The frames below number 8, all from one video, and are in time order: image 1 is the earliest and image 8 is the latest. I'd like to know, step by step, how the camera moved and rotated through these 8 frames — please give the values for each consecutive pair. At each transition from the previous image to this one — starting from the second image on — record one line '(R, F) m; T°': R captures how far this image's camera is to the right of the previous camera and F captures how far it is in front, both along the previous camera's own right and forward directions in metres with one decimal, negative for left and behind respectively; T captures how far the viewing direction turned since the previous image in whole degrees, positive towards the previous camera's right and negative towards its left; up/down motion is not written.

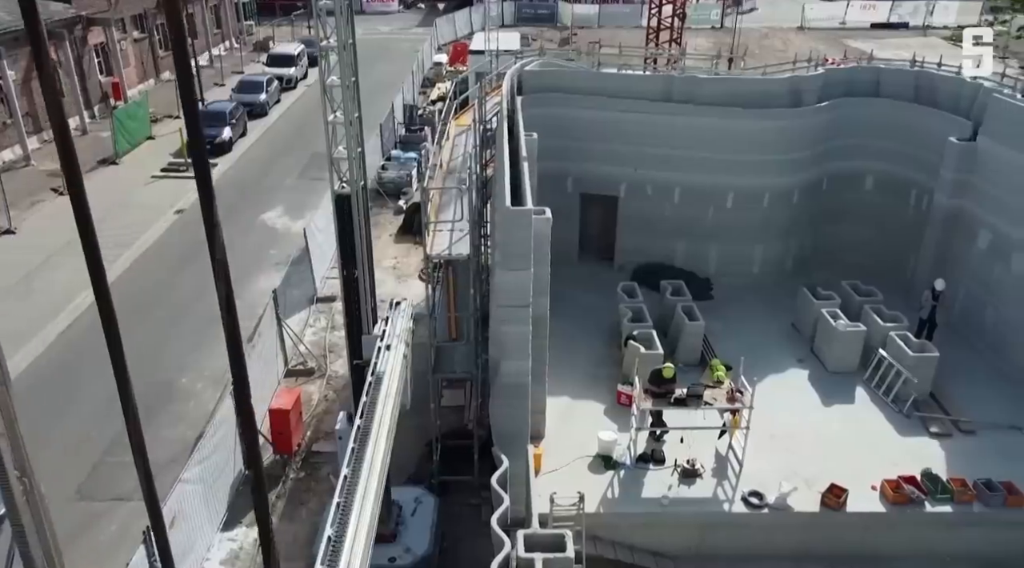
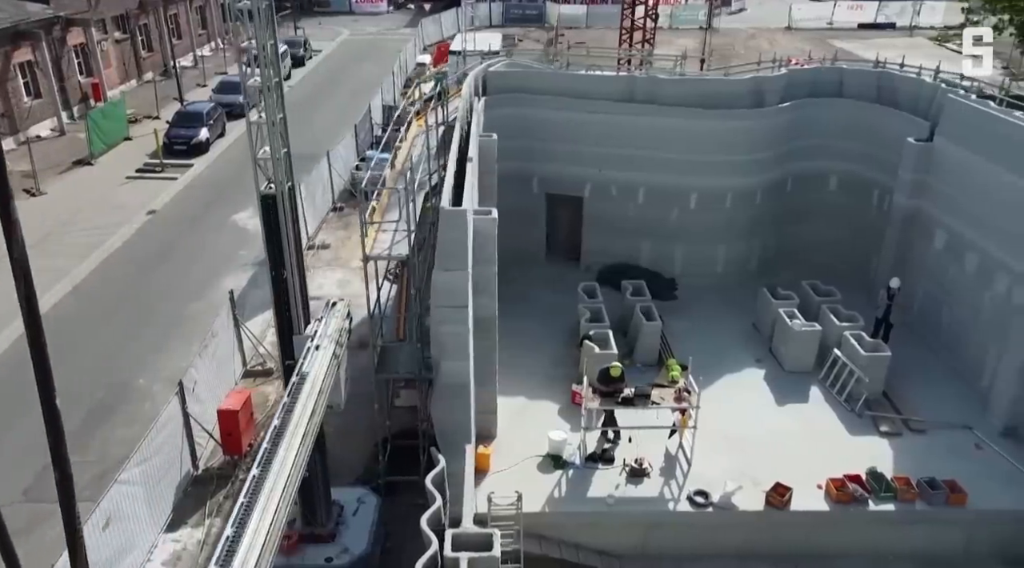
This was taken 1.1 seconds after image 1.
(+0.8, 0.0) m; 0°
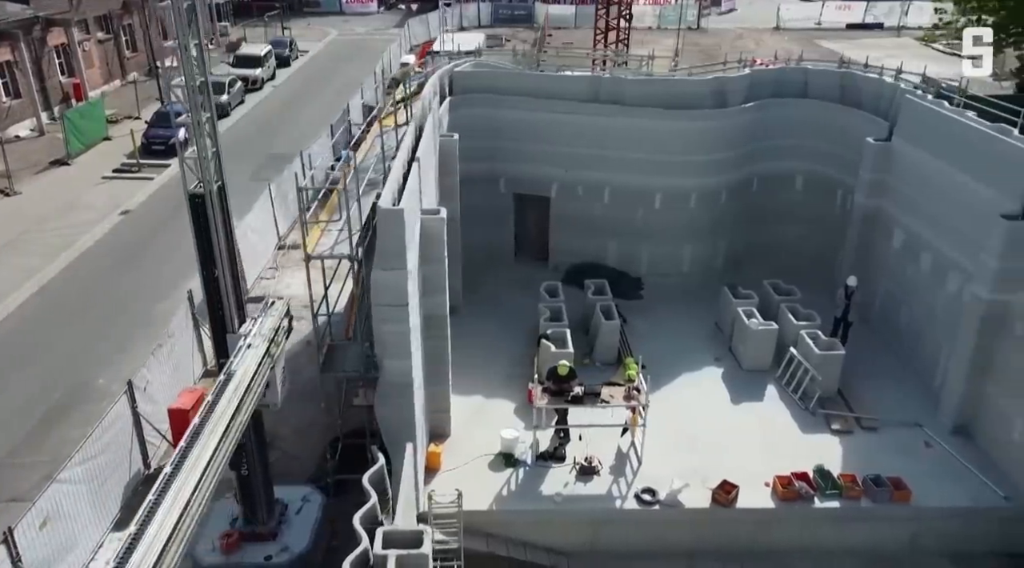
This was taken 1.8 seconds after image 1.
(+0.7, -0.1) m; 0°
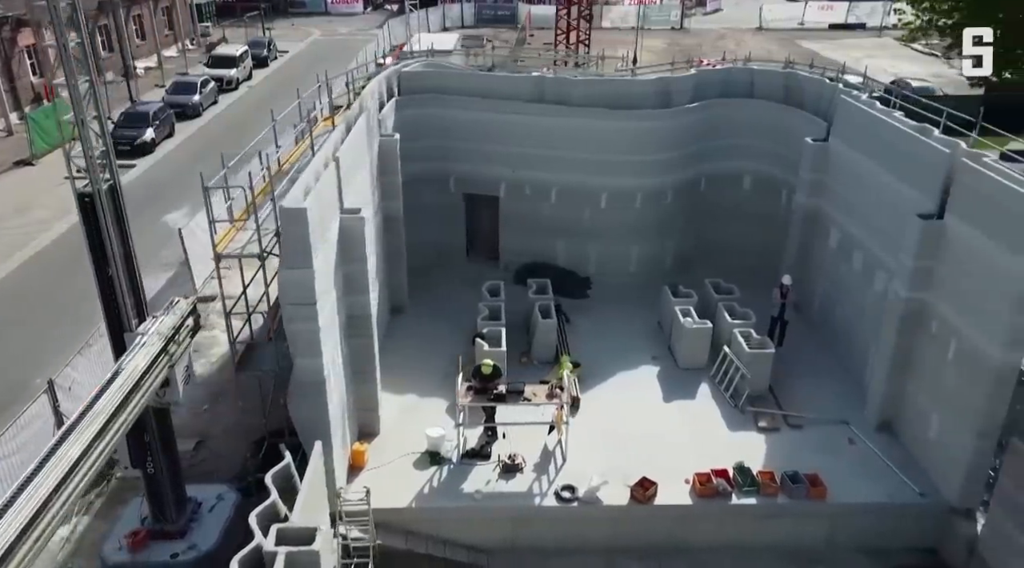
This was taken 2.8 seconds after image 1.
(+1.2, -0.1) m; 0°
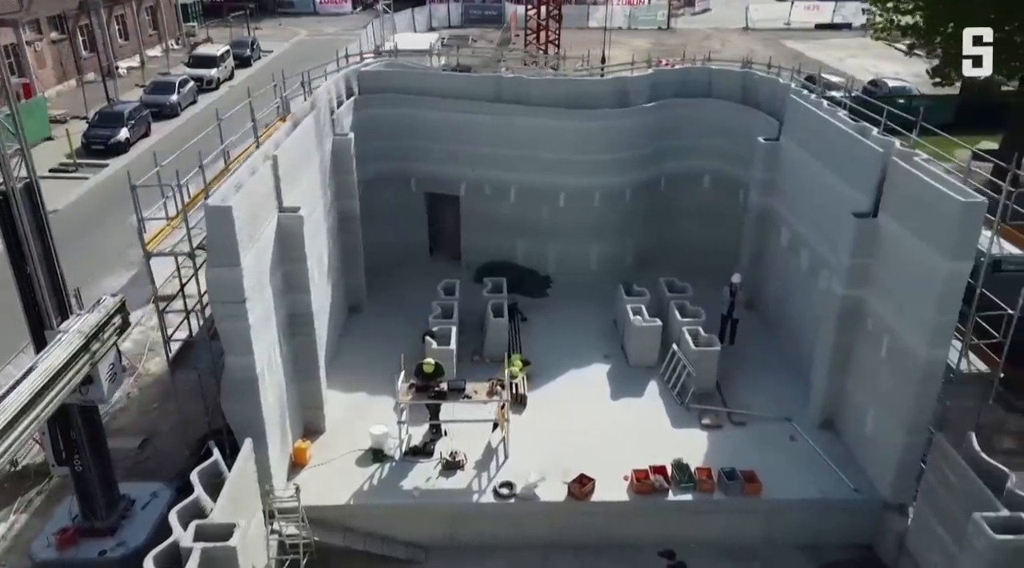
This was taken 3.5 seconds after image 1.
(+0.9, -0.1) m; 0°
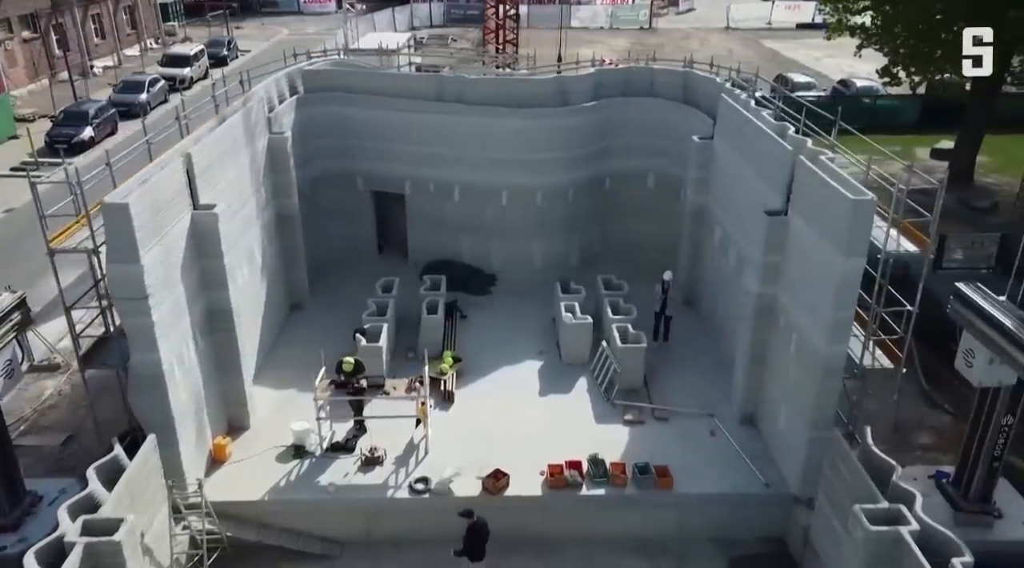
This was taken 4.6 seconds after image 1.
(+1.2, -0.1) m; 0°
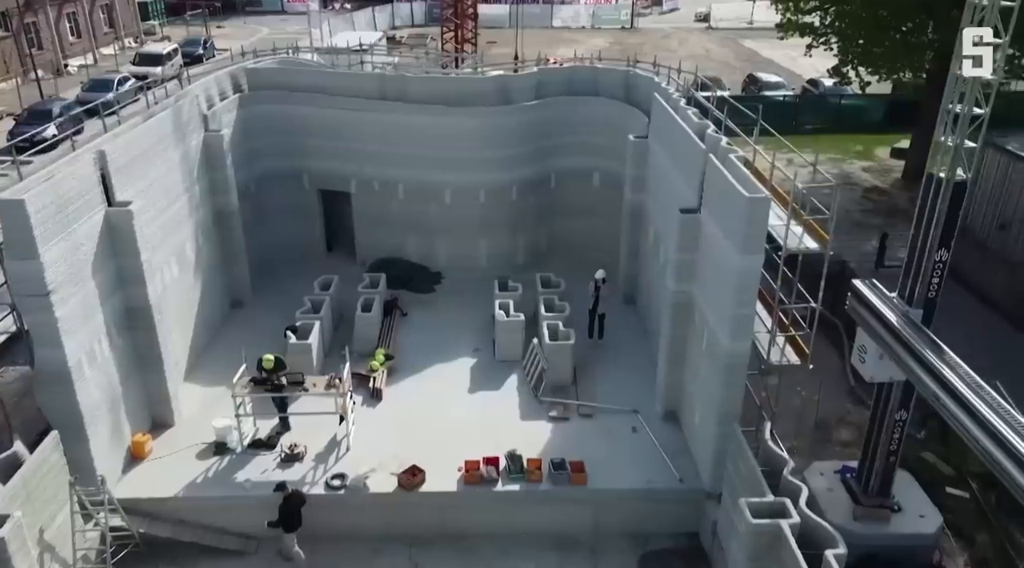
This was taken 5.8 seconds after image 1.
(+1.2, -0.1) m; 0°
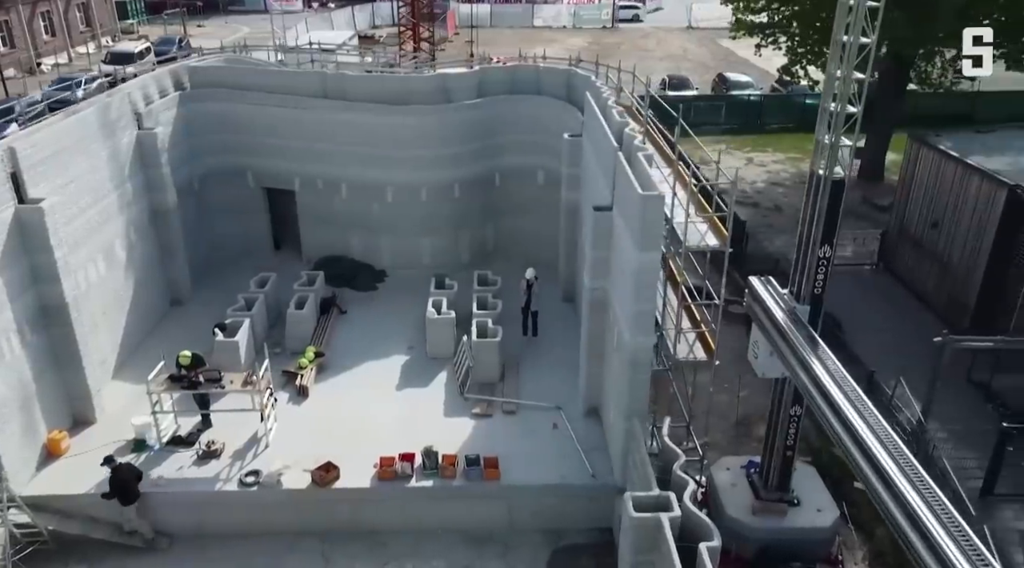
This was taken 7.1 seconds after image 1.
(+1.3, -0.1) m; 0°
